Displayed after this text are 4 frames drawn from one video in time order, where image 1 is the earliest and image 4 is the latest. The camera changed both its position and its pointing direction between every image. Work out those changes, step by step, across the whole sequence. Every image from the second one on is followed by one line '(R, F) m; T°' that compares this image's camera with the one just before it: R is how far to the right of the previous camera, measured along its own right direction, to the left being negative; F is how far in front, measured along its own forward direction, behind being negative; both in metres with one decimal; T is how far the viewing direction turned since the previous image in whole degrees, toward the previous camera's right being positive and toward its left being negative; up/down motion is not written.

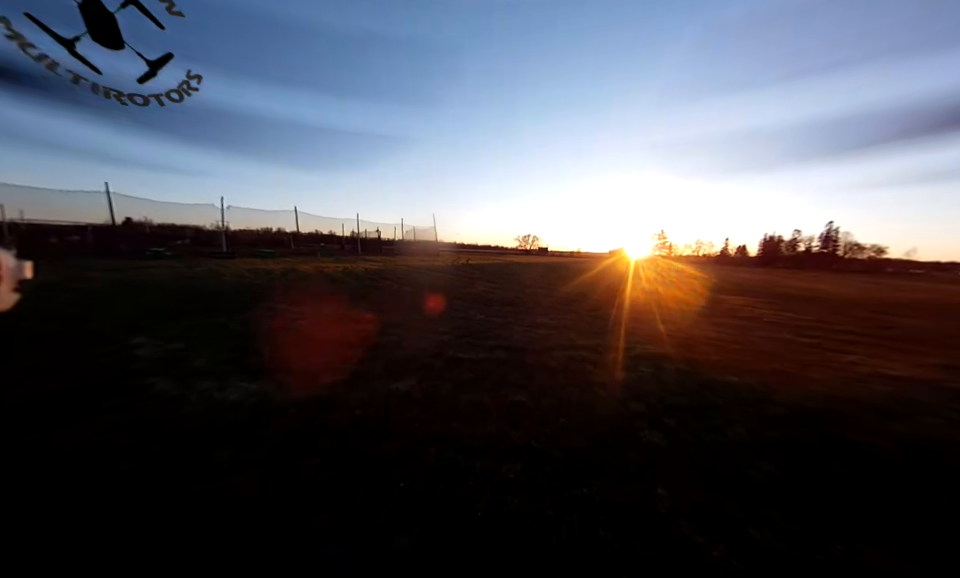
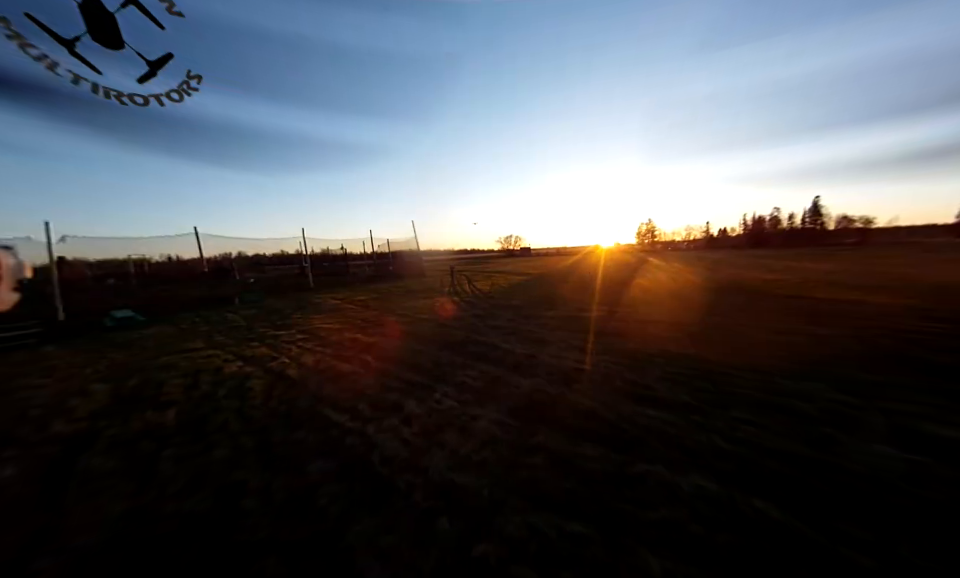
(-0.1, +0.9) m; +1°
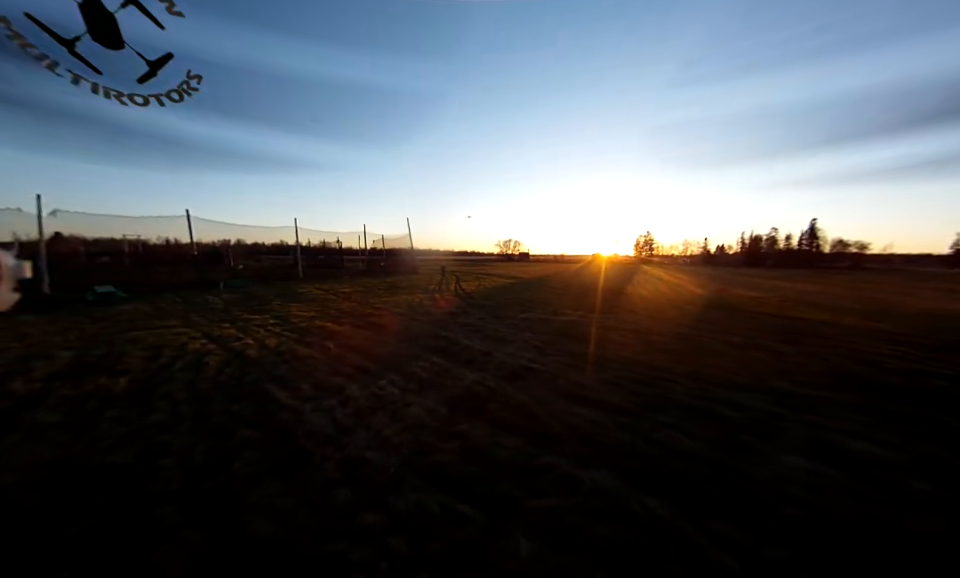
(+0.7, -0.2) m; 0°
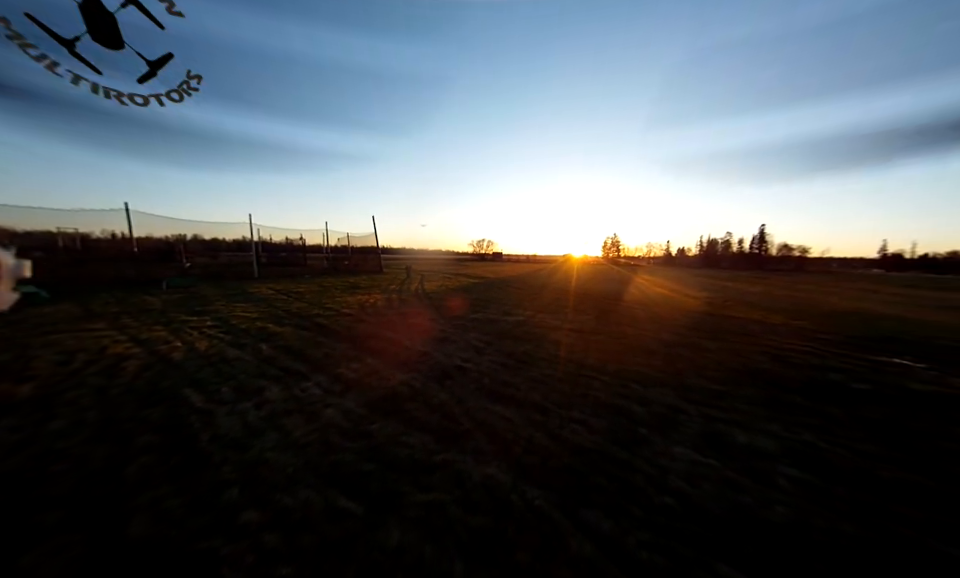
(+0.7, -0.2) m; +4°
